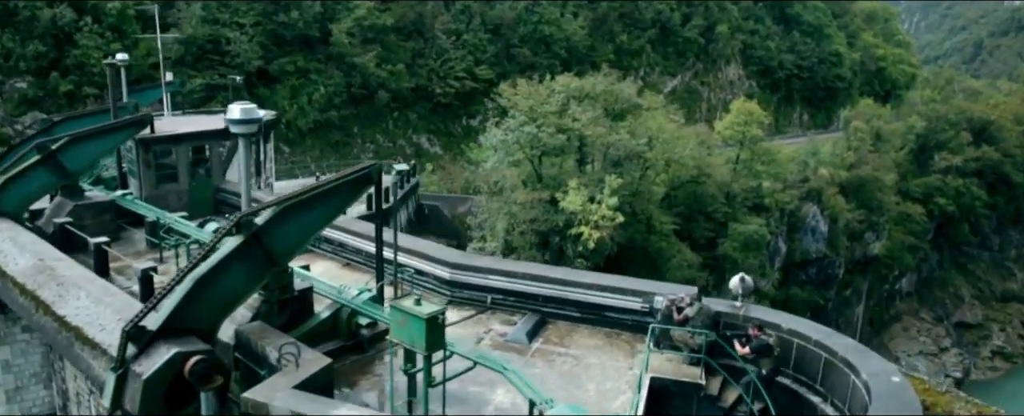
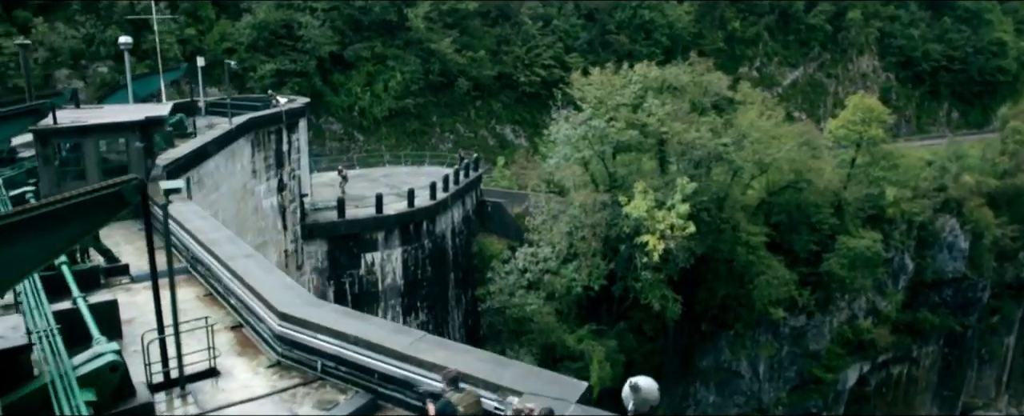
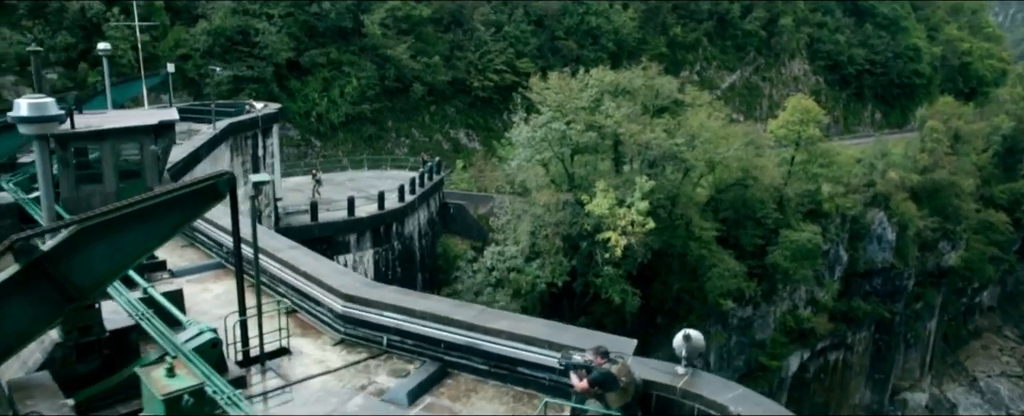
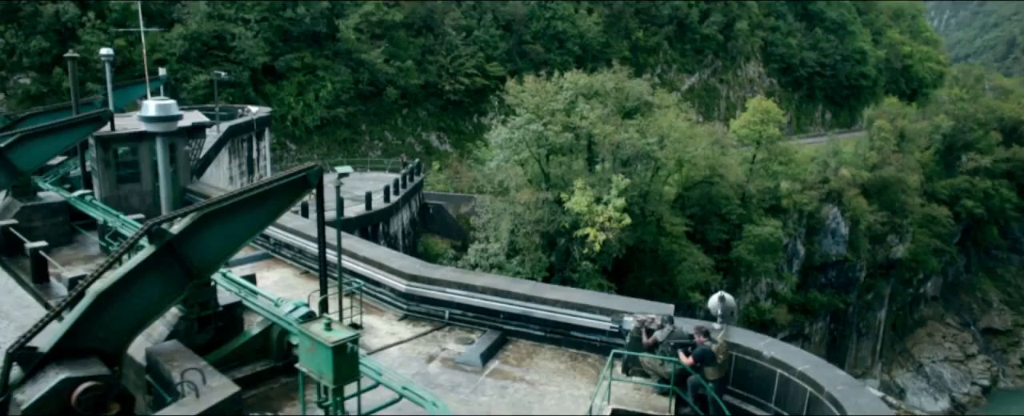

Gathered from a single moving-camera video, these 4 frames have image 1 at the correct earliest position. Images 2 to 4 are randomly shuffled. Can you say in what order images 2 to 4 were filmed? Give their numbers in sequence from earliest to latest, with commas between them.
4, 3, 2
